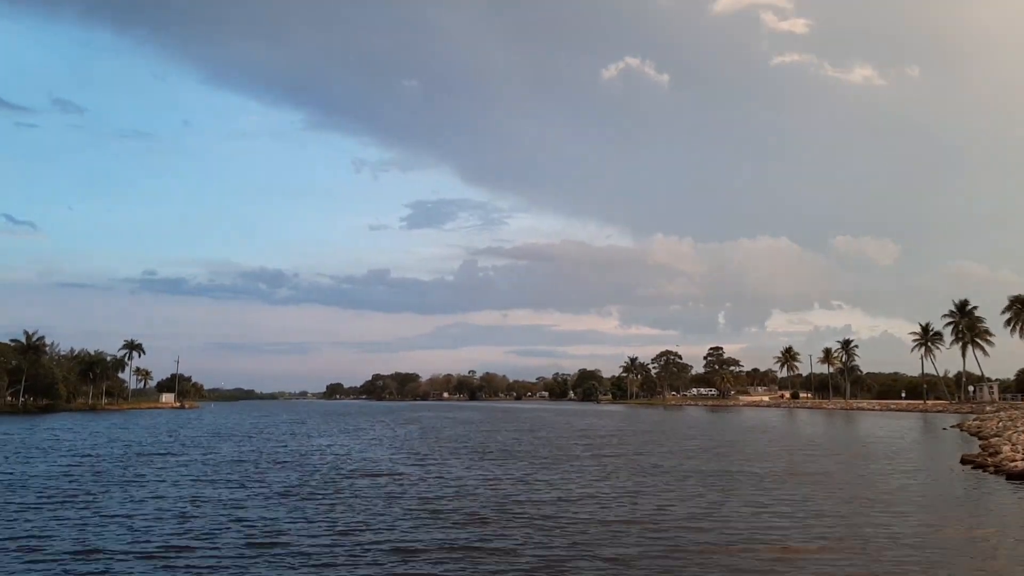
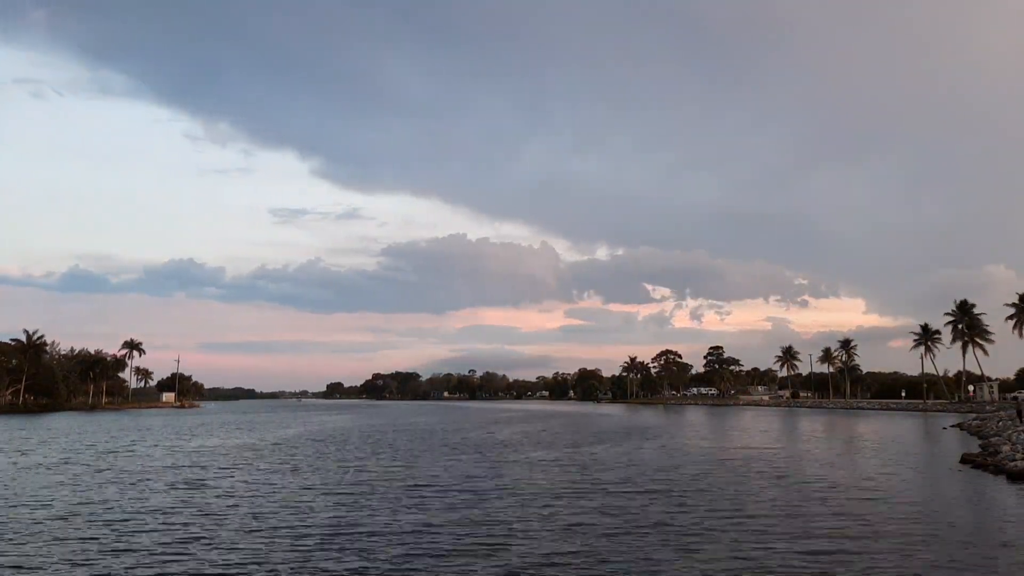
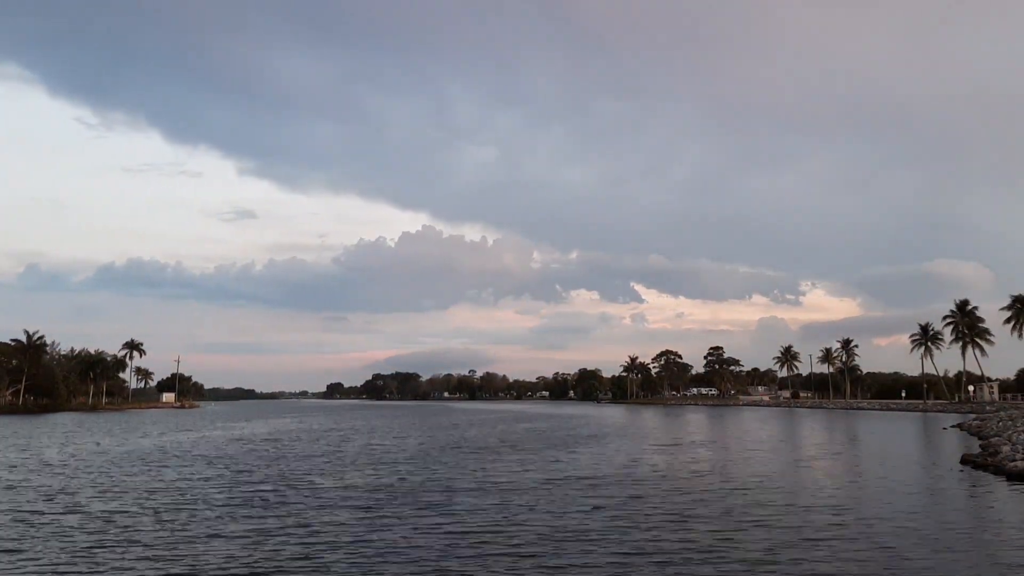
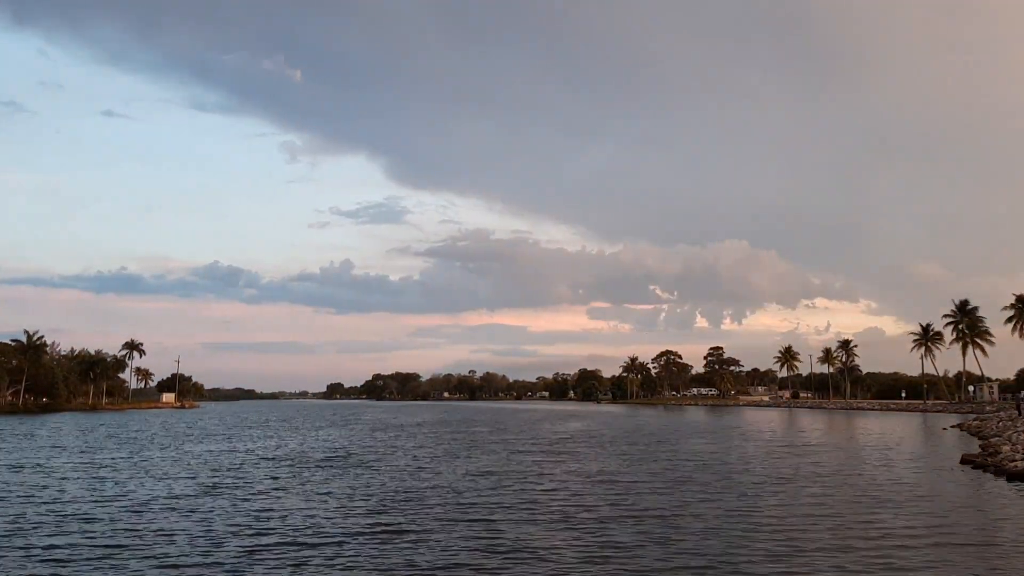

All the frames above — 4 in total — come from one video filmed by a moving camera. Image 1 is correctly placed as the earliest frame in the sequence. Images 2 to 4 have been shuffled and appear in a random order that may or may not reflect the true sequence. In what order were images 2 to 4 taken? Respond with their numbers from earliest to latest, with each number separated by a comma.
4, 2, 3
